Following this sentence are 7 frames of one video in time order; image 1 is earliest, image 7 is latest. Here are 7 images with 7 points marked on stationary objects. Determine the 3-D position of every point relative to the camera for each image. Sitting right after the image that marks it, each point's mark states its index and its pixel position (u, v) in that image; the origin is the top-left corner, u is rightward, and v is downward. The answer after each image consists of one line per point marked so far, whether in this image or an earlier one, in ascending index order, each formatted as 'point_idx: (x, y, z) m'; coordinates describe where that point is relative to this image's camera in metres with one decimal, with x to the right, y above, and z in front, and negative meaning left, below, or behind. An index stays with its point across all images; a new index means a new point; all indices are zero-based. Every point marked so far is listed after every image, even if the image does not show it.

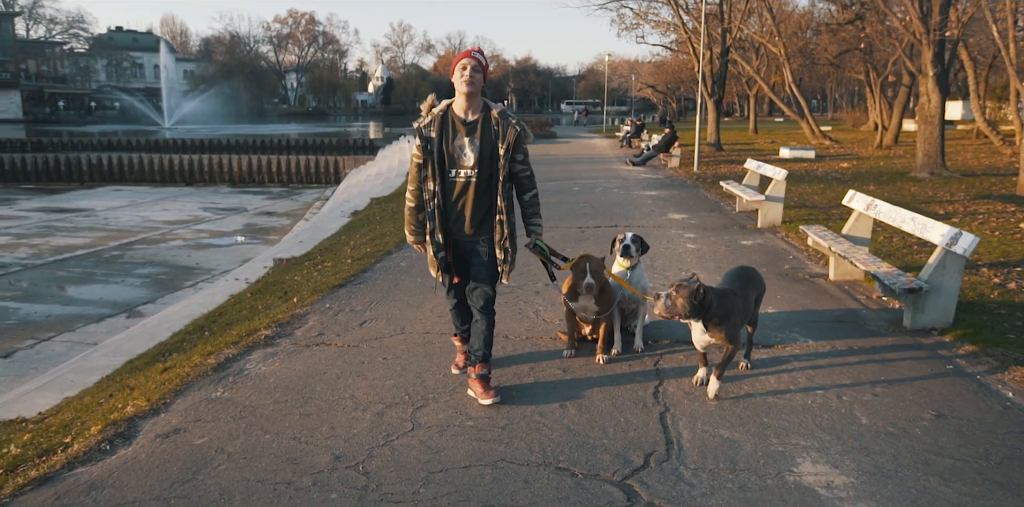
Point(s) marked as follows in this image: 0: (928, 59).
0: (+9.9, +4.6, +16.2) m
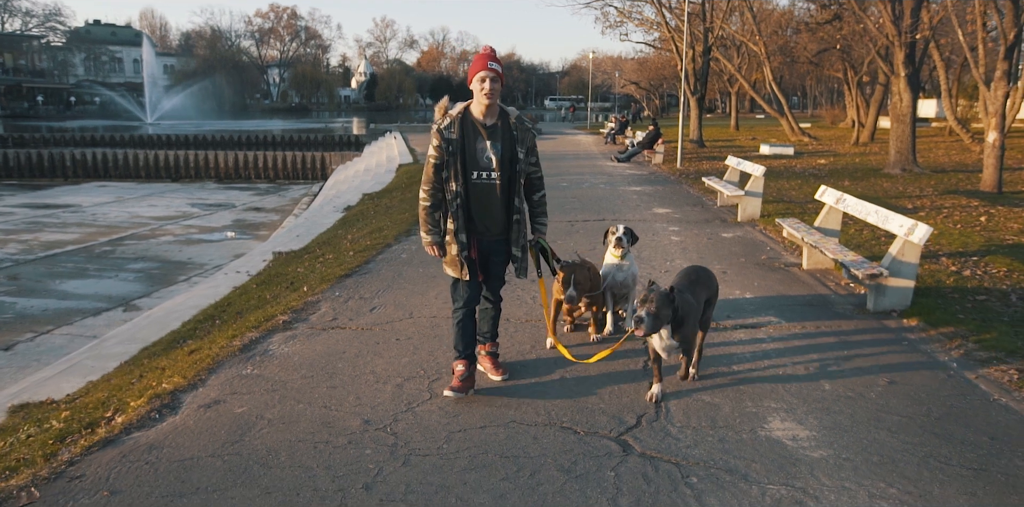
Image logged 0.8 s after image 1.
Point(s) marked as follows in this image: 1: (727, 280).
0: (+9.6, +4.8, +16.9) m
1: (+2.2, -0.3, +7.2) m
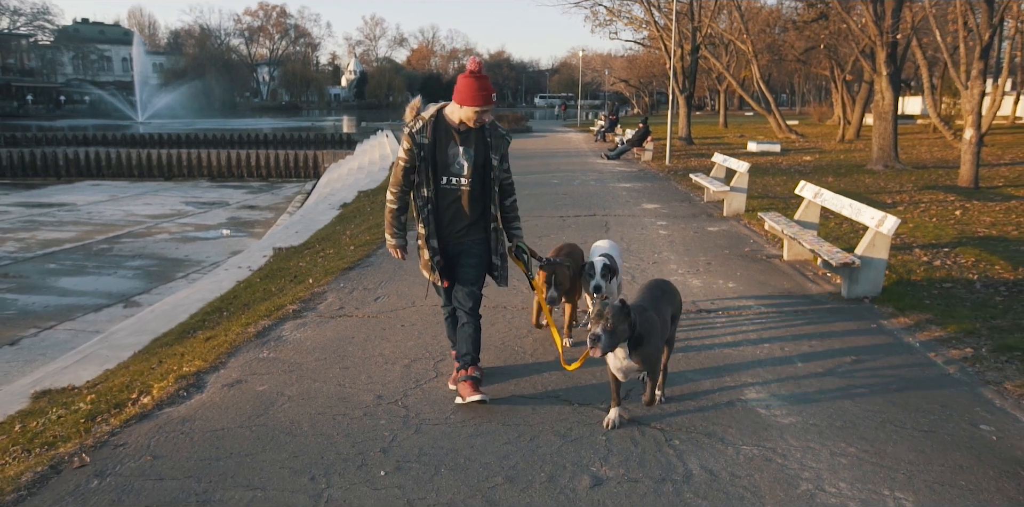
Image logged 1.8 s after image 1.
0: (+9.4, +4.9, +17.4) m
1: (+2.2, -0.2, +7.6) m
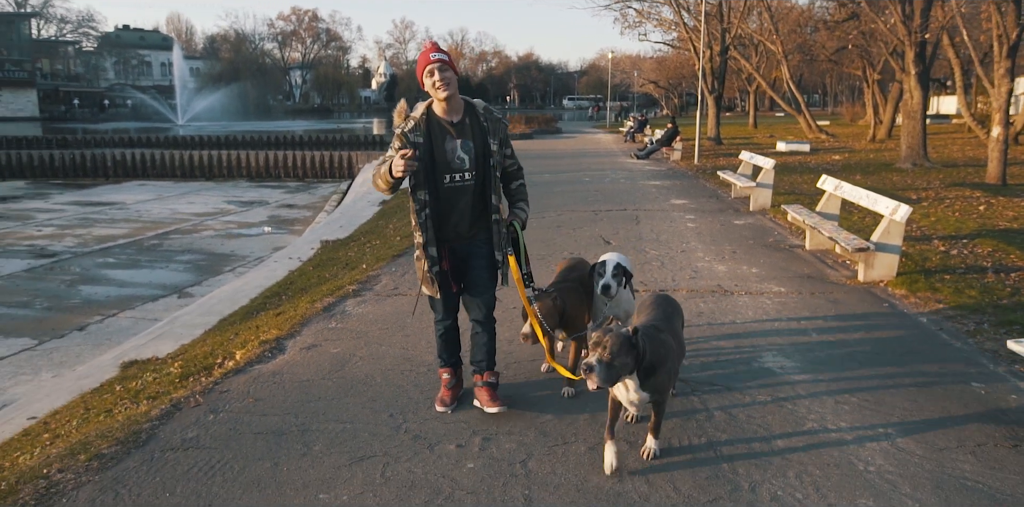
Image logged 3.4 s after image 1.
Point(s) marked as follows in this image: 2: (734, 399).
0: (+10.3, +5.0, +17.7) m
1: (+2.7, -0.1, +8.1) m
2: (+1.4, -0.9, +4.2) m
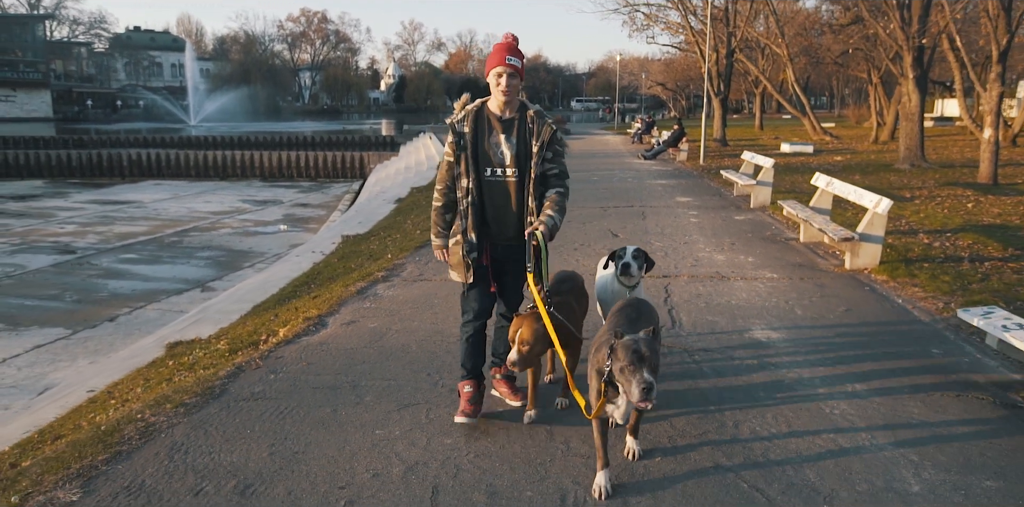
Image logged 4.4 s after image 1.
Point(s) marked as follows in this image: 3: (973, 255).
0: (+10.6, +5.1, +18.2) m
1: (+2.8, +0.1, +8.8) m
2: (+1.5, -0.8, +4.9) m
3: (+5.3, 0.0, +7.9) m
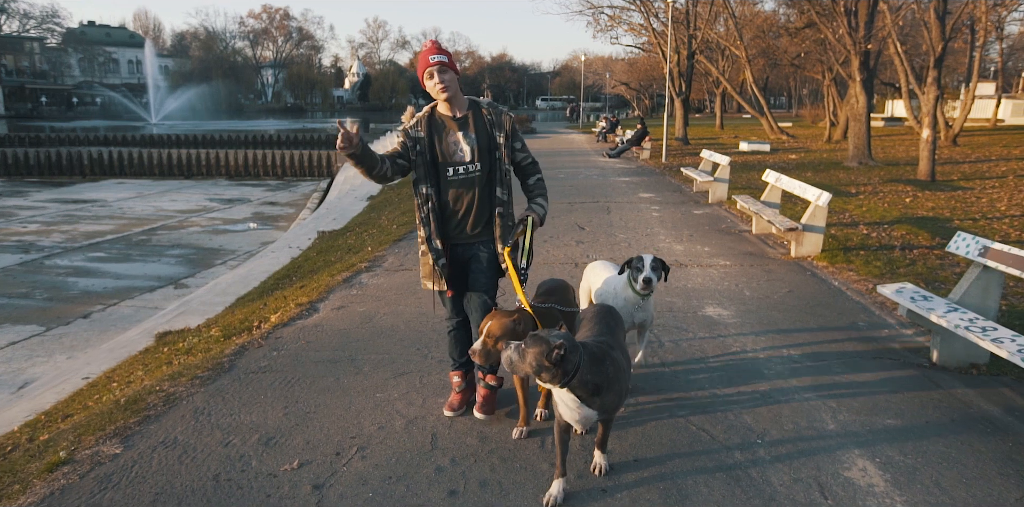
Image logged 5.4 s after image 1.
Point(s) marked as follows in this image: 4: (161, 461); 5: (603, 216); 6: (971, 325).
0: (+9.7, +5.3, +19.3) m
1: (+2.5, +0.2, +9.5) m
2: (+1.4, -0.7, +5.5) m
3: (+5.0, +0.1, +8.7) m
4: (-1.9, -1.1, +3.6) m
5: (+1.5, +0.6, +11.7) m
6: (+2.9, -0.5, +4.4) m
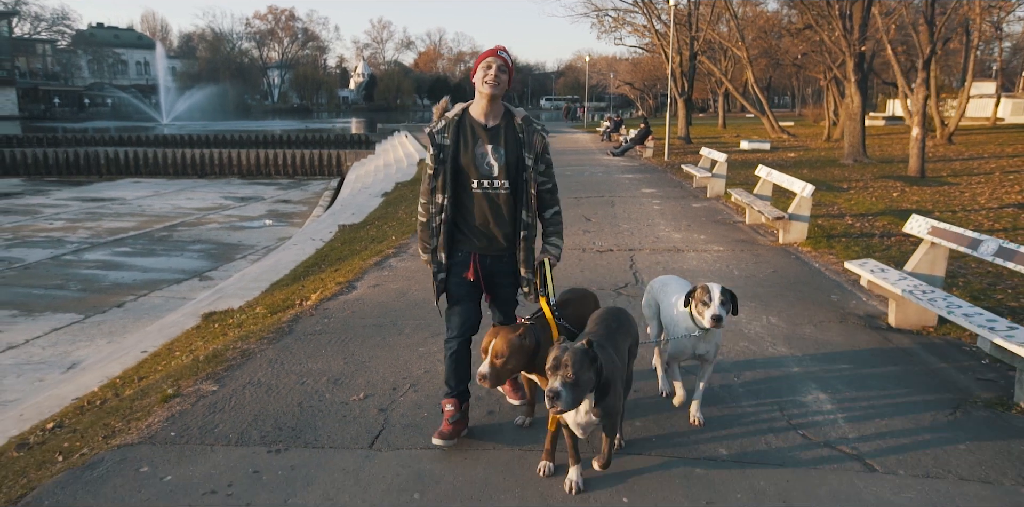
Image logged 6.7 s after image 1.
0: (+9.9, +5.4, +20.1) m
1: (+2.7, +0.4, +10.3) m
2: (+1.5, -0.5, +6.4) m
3: (+5.2, +0.3, +9.6) m
4: (-1.7, -0.9, +4.5) m
5: (+1.7, +0.8, +12.5) m
6: (+3.1, -0.3, +5.2) m
